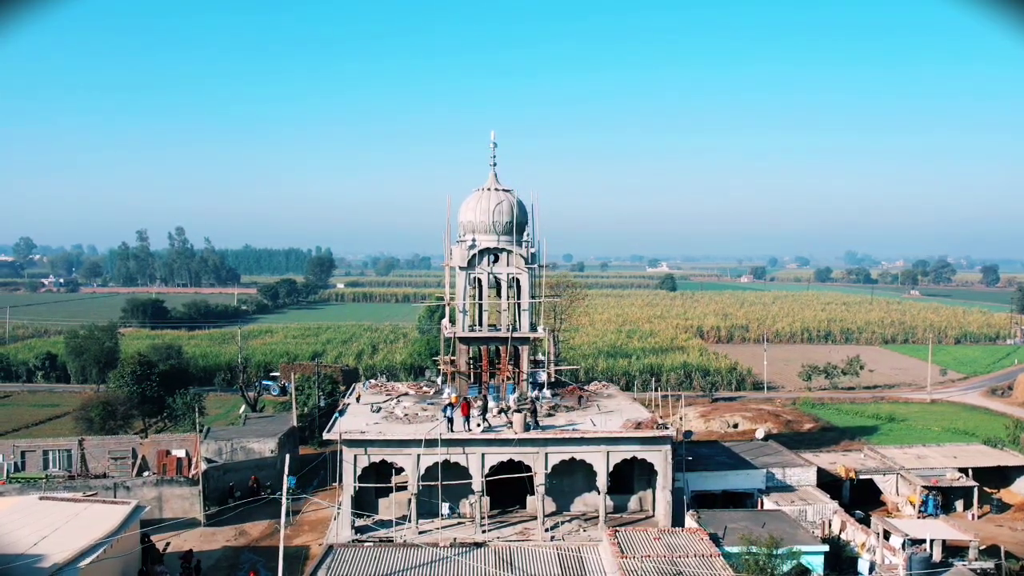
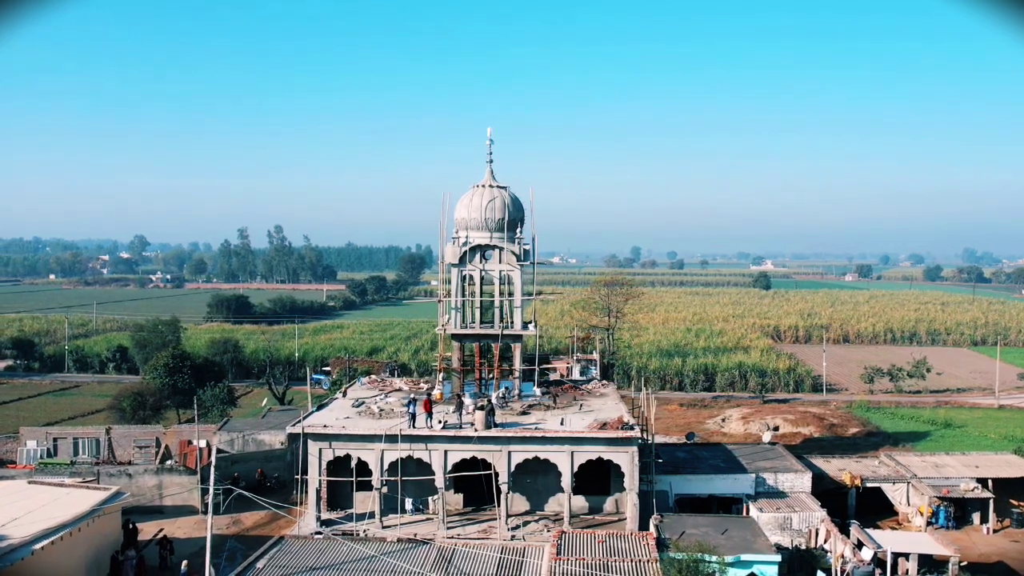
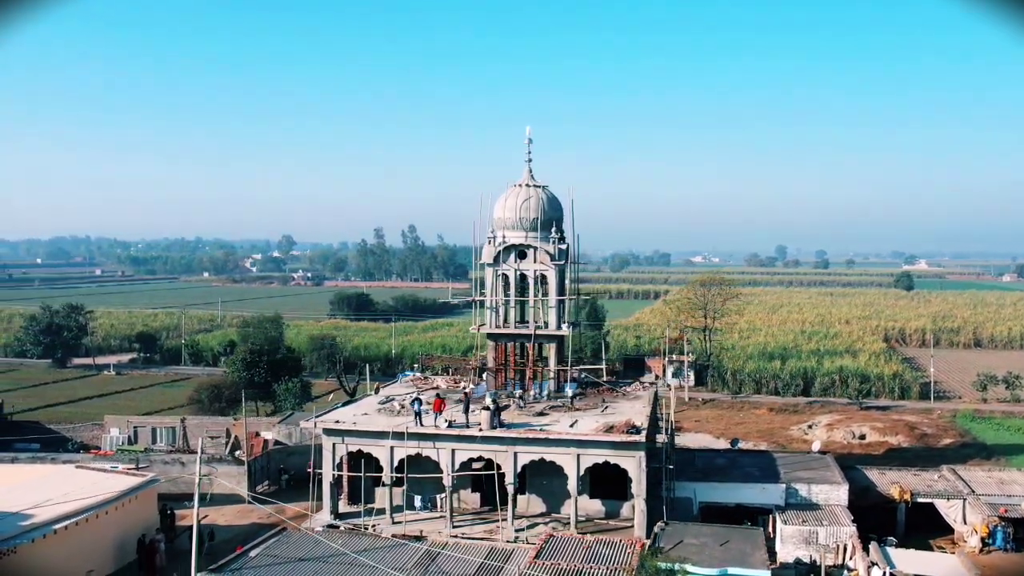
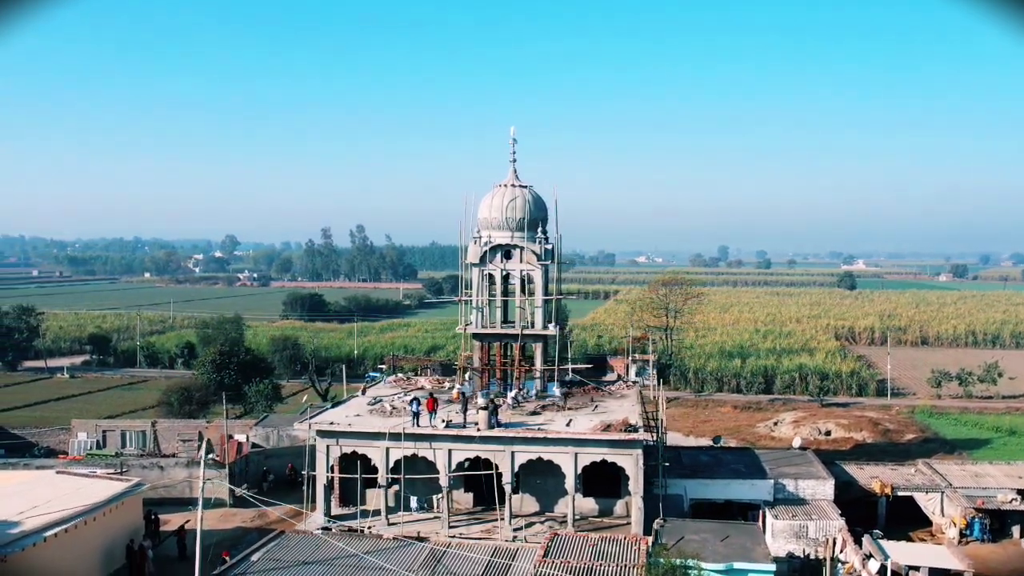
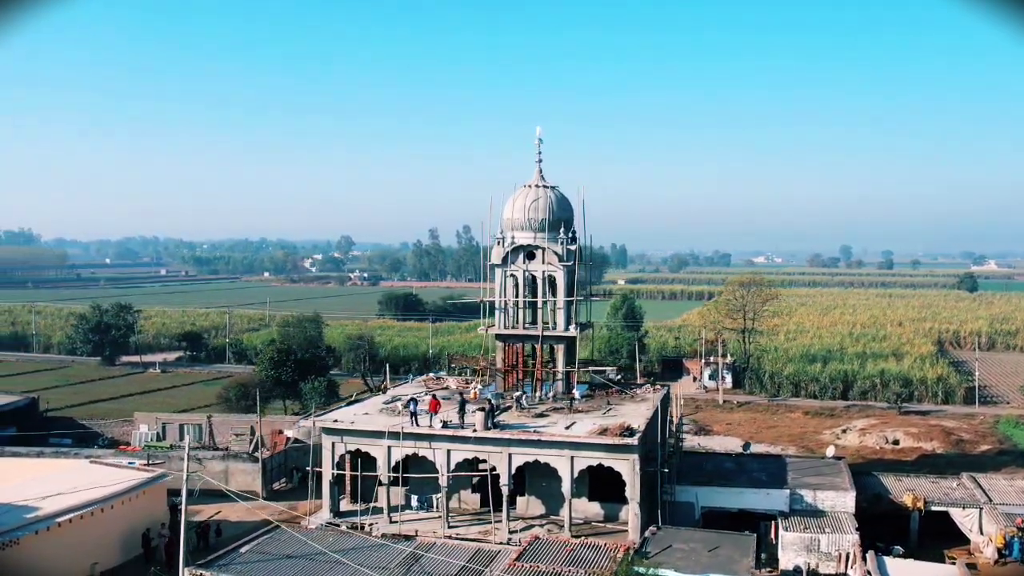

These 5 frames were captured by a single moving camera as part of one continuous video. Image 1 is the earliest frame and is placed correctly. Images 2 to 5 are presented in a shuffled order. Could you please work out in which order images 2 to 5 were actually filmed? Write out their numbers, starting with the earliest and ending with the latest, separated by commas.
2, 4, 3, 5
